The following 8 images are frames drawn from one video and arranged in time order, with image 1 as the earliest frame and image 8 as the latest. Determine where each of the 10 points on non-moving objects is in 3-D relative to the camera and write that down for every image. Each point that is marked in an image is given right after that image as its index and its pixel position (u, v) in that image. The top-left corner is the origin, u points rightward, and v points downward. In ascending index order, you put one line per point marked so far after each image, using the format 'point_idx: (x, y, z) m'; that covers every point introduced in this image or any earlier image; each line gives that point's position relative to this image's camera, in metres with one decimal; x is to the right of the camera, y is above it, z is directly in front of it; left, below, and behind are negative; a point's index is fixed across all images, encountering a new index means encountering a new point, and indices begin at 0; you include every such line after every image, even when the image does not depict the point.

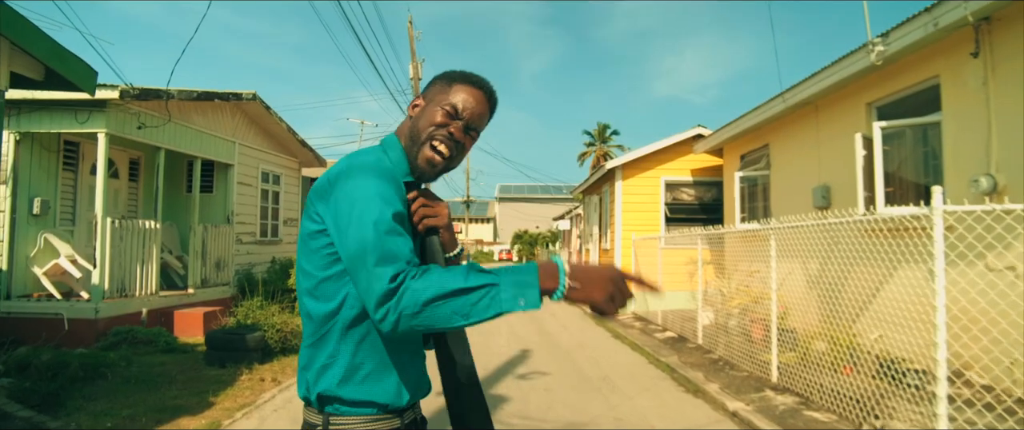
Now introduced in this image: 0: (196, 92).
0: (-4.7, +1.8, +10.0) m
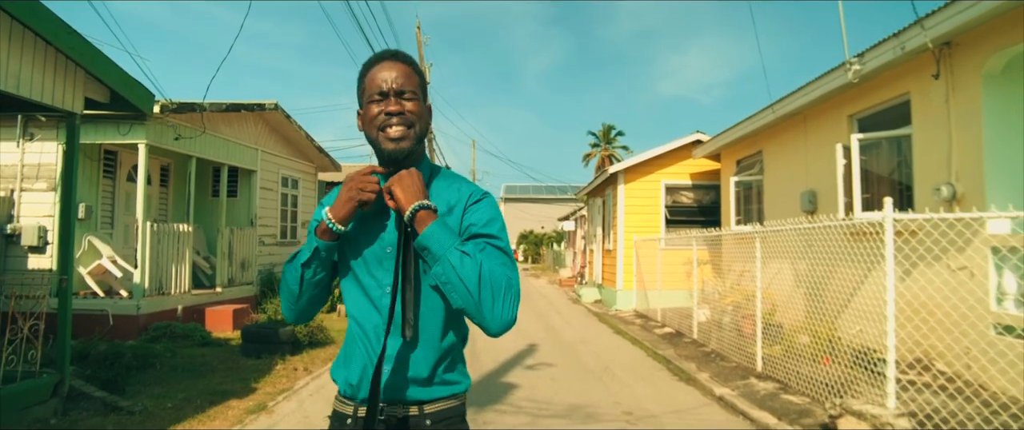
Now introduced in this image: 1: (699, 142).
0: (-4.6, +1.8, +10.7) m
1: (+4.2, +1.6, +15.0) m
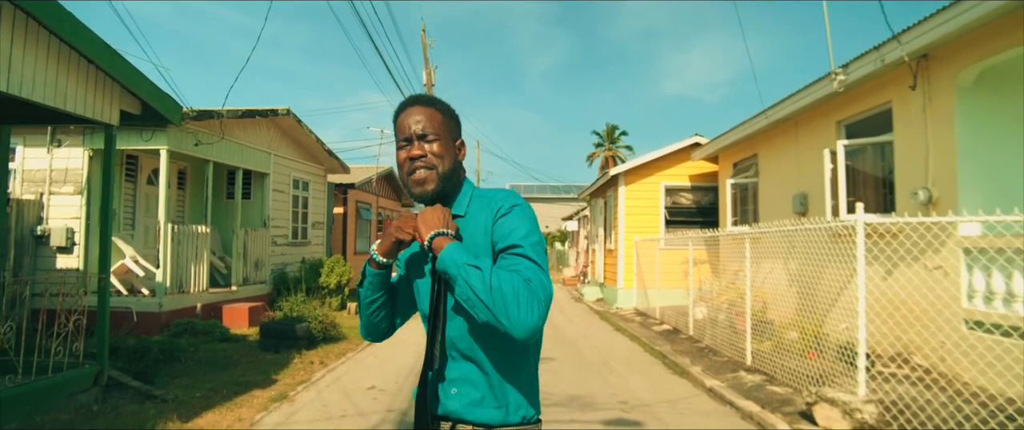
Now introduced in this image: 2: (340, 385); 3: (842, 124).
0: (-4.5, +1.8, +11.2) m
1: (+4.3, +1.6, +15.4) m
2: (-1.8, -1.8, +7.0) m
3: (+4.5, +1.2, +9.1) m
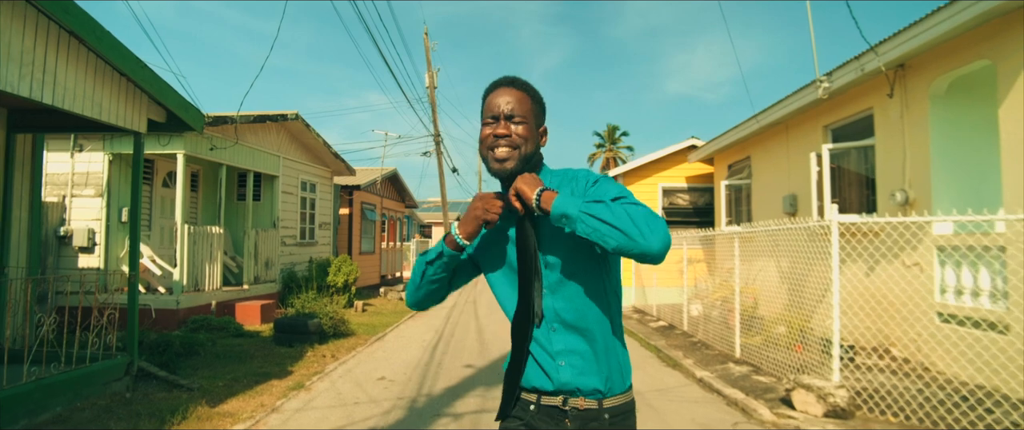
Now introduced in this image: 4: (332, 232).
0: (-4.5, +1.7, +11.7) m
1: (+4.3, +1.6, +15.9) m
2: (-1.8, -1.8, +7.5) m
3: (+4.5, +1.2, +9.5) m
4: (-4.7, -0.4, +17.4) m
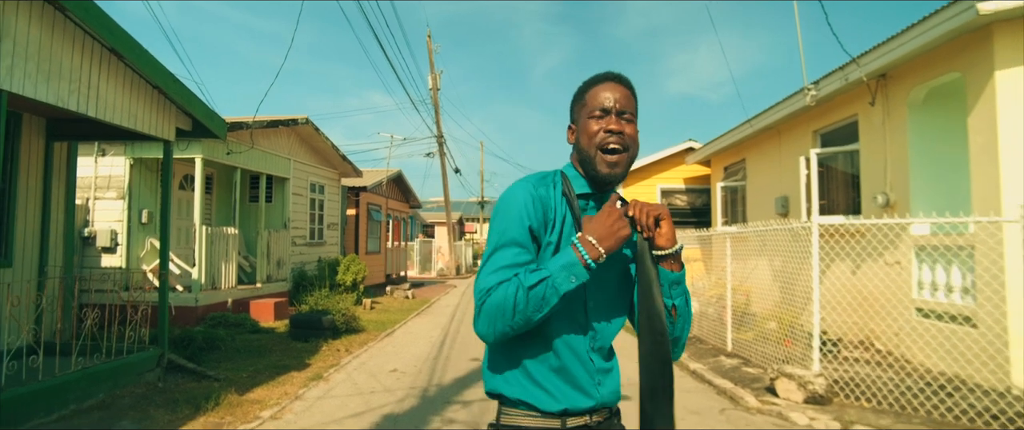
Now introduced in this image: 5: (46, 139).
0: (-4.5, +1.7, +12.2) m
1: (+4.4, +1.6, +16.4) m
2: (-1.7, -1.8, +8.0) m
3: (+4.6, +1.2, +10.0) m
4: (-4.6, -0.5, +17.9) m
5: (-5.0, +0.8, +7.1) m
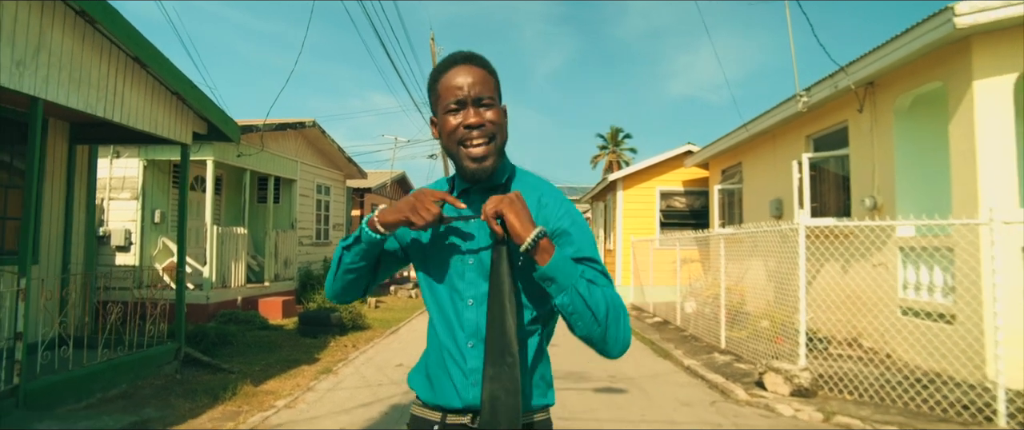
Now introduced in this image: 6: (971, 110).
0: (-4.4, +1.7, +12.5) m
1: (+4.4, +1.5, +16.7) m
2: (-1.7, -1.8, +8.3) m
3: (+4.6, +1.2, +10.3) m
4: (-4.5, -0.5, +18.2) m
5: (-4.9, +0.8, +7.5) m
6: (+4.5, +1.0, +6.5) m
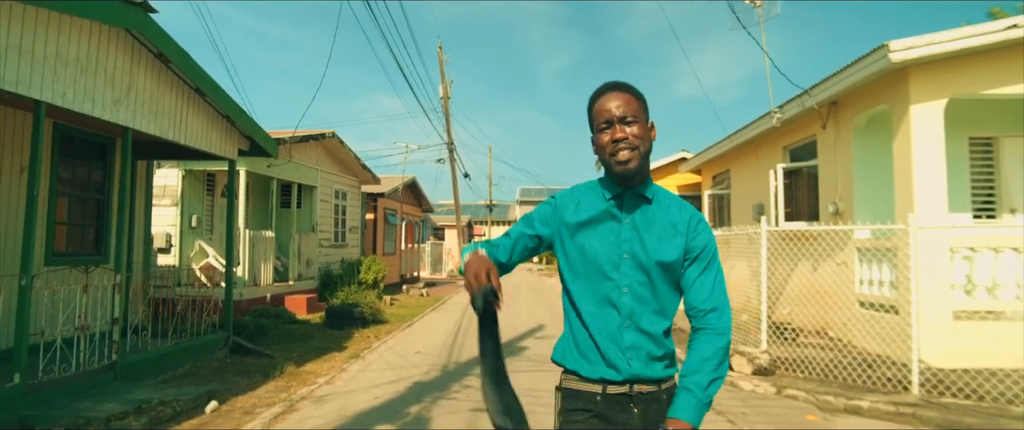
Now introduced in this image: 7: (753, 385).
0: (-4.3, +1.6, +13.7) m
1: (+4.5, +1.5, +17.8) m
2: (-1.7, -1.9, +9.4) m
3: (+4.7, +1.1, +11.4) m
4: (-4.4, -0.6, +19.4) m
5: (-4.9, +0.7, +8.7) m
6: (+4.5, +1.0, +7.6) m
7: (+2.5, -1.8, +7.0) m
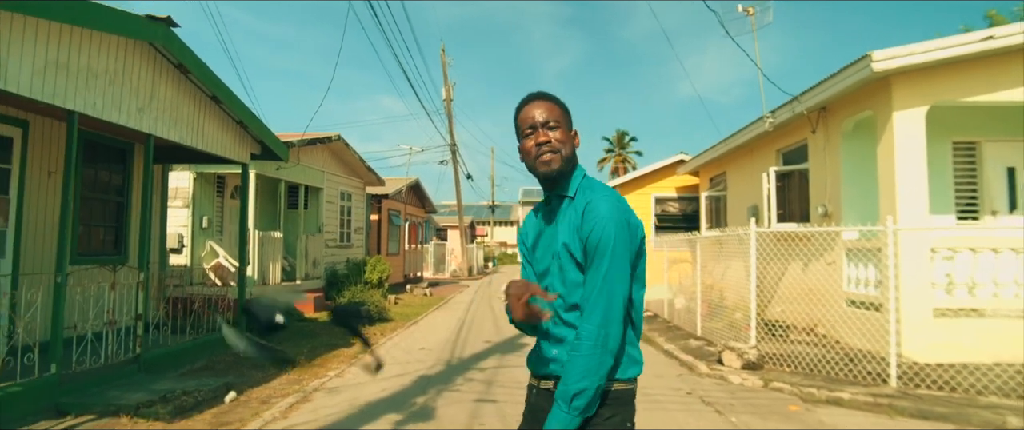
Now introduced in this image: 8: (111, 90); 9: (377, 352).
0: (-4.3, +1.6, +14.1) m
1: (+4.6, +1.4, +18.1) m
2: (-1.7, -1.9, +9.8) m
3: (+4.7, +1.1, +11.8) m
4: (-4.4, -0.6, +19.8) m
5: (-4.9, +0.7, +9.1) m
6: (+4.5, +0.9, +8.0) m
7: (+2.5, -1.8, +7.4) m
8: (-3.6, +1.1, +6.1) m
9: (-1.9, -1.9, +9.3) m
